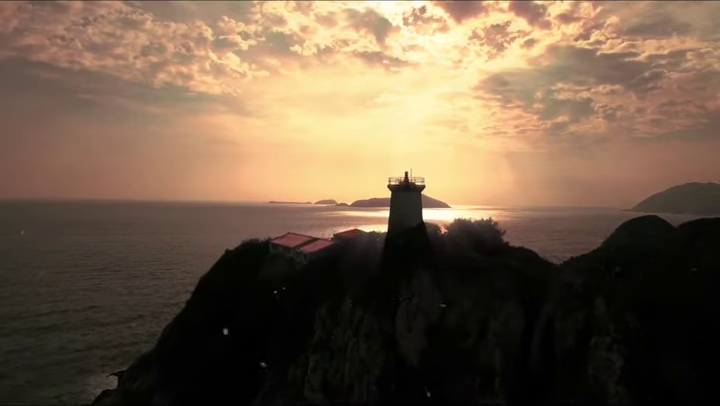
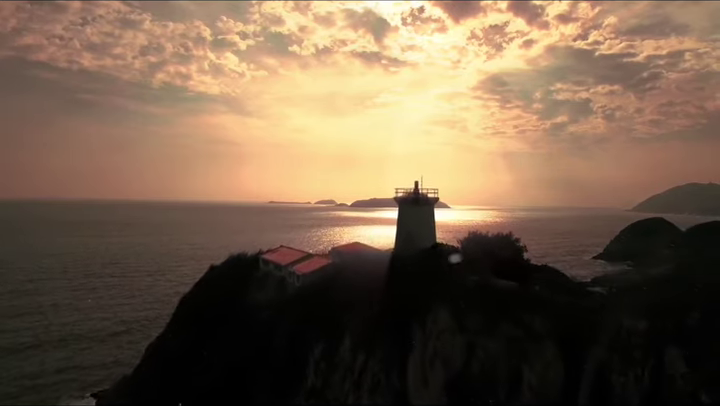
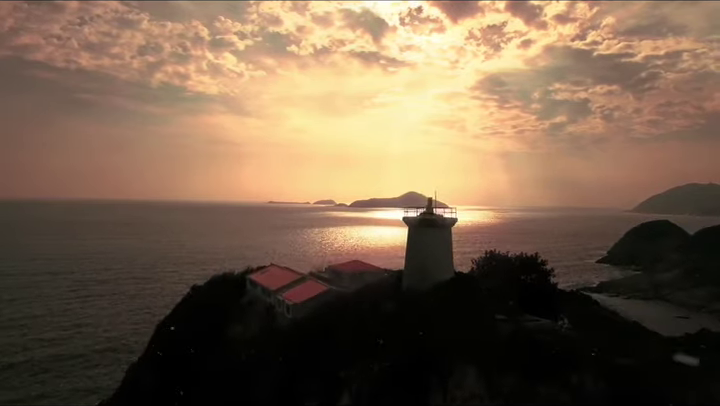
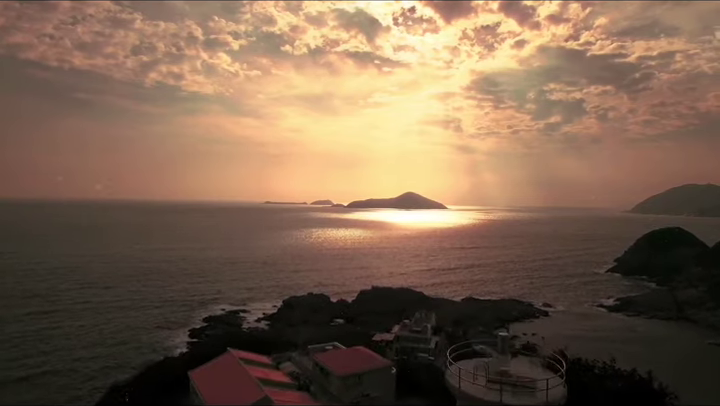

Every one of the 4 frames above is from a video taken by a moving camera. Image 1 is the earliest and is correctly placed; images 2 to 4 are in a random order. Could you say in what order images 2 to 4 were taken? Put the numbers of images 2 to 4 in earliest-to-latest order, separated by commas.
2, 3, 4
